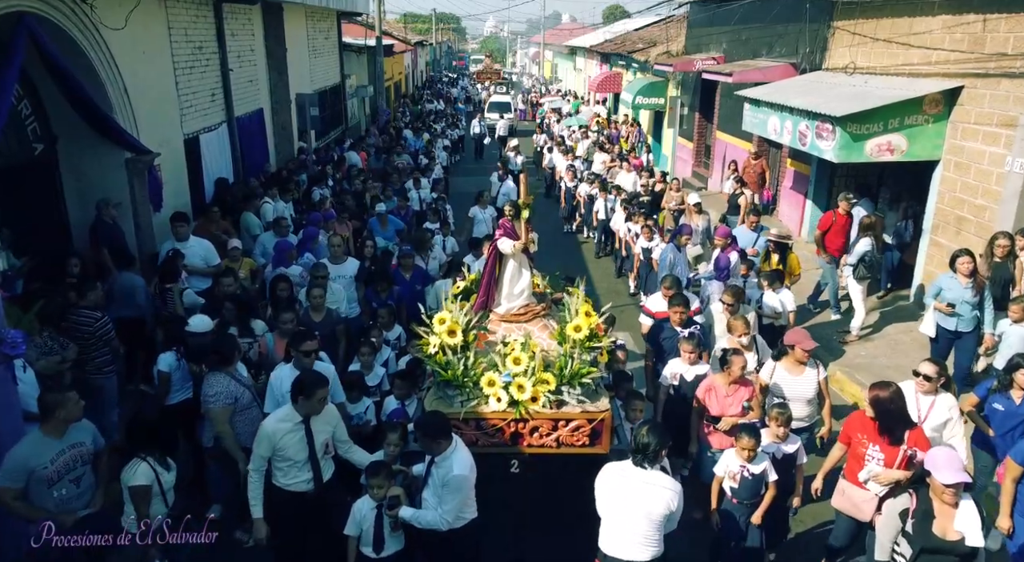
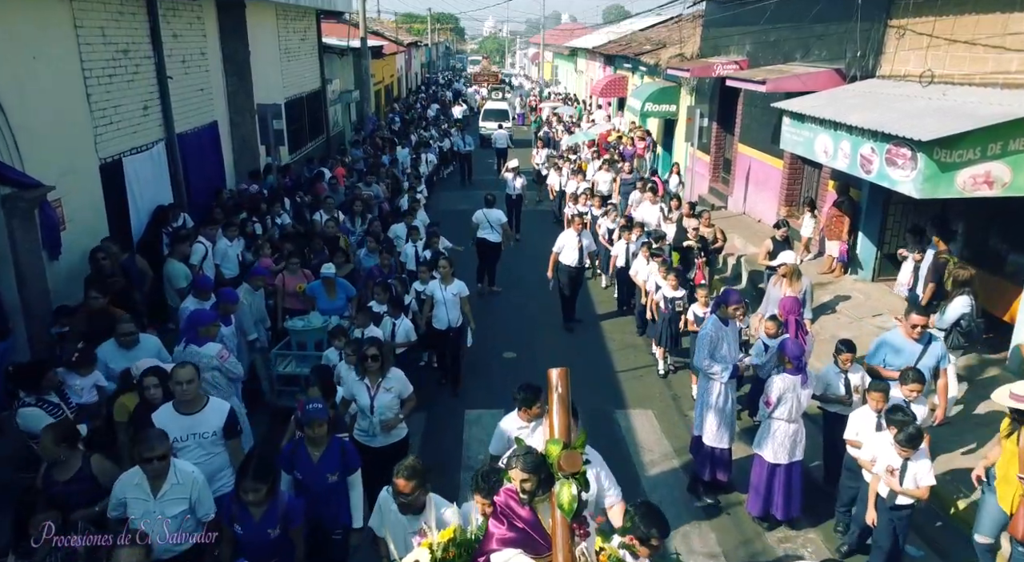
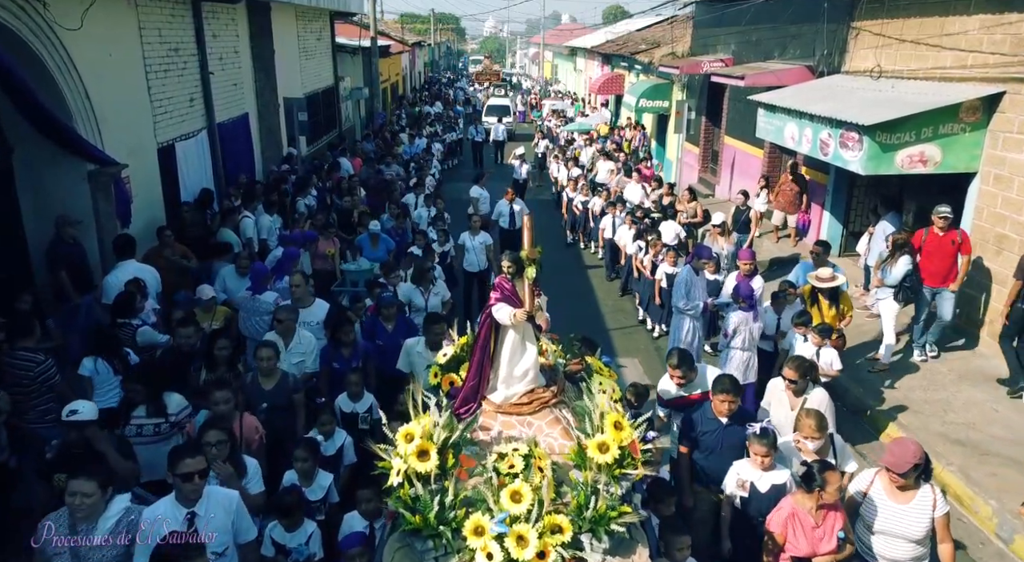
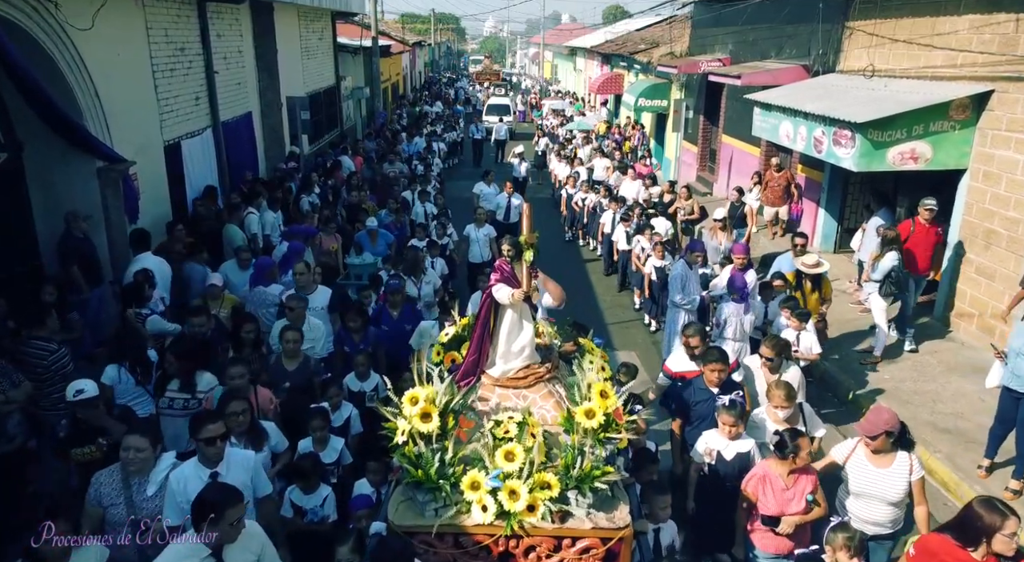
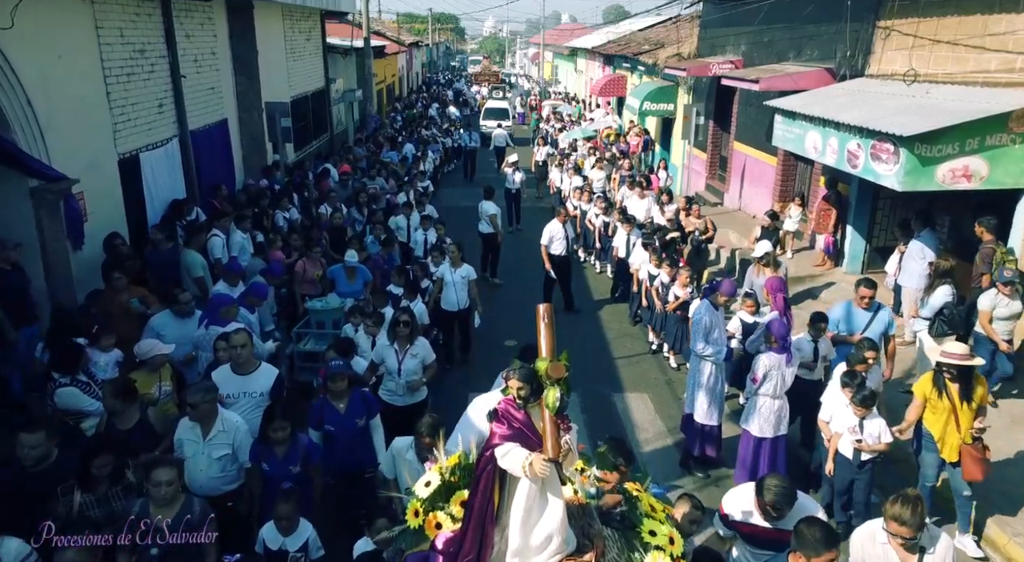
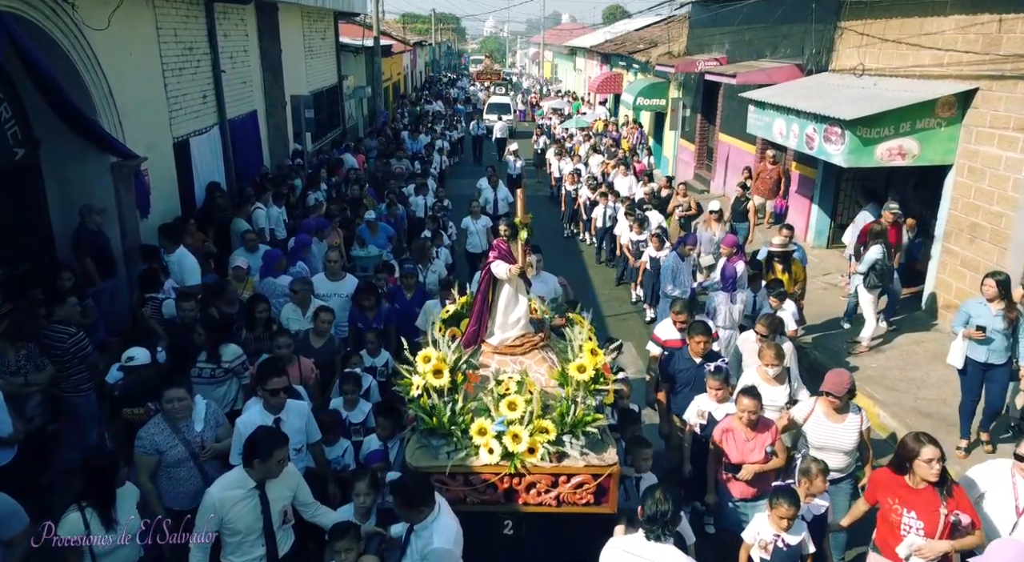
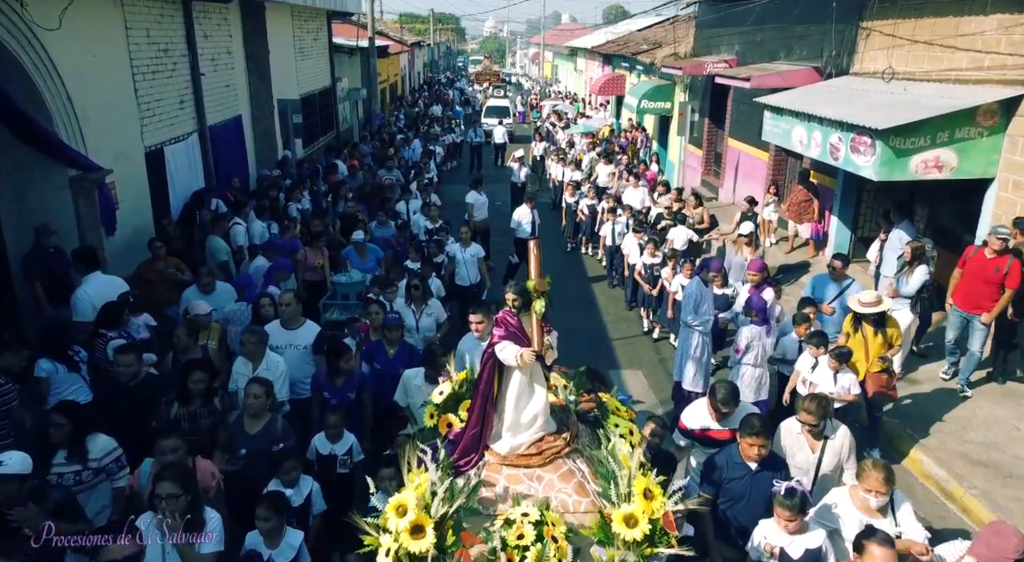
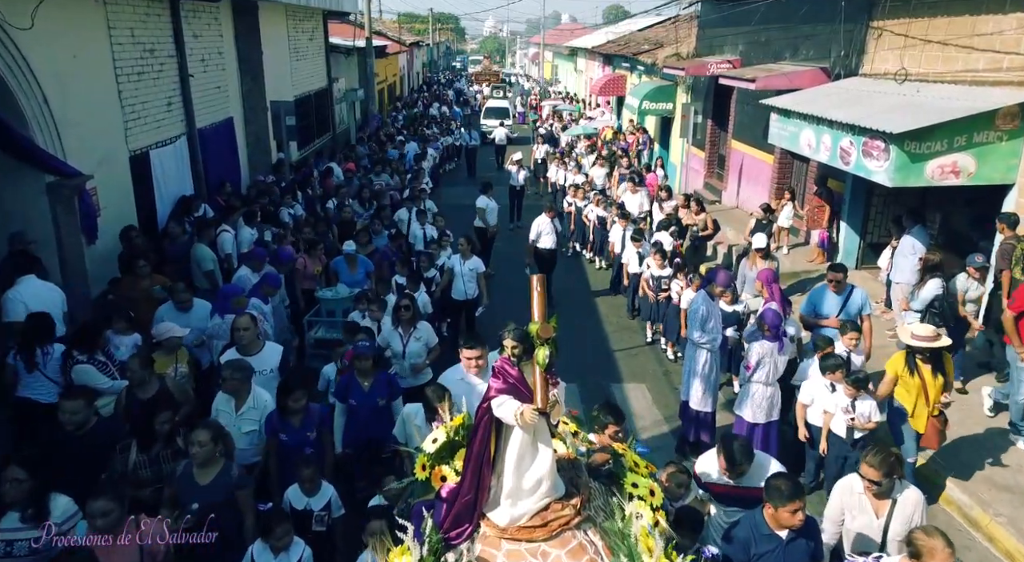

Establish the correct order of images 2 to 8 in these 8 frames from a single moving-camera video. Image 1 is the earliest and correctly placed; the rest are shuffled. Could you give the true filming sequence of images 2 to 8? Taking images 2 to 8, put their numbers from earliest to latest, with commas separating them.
6, 4, 3, 7, 8, 5, 2
